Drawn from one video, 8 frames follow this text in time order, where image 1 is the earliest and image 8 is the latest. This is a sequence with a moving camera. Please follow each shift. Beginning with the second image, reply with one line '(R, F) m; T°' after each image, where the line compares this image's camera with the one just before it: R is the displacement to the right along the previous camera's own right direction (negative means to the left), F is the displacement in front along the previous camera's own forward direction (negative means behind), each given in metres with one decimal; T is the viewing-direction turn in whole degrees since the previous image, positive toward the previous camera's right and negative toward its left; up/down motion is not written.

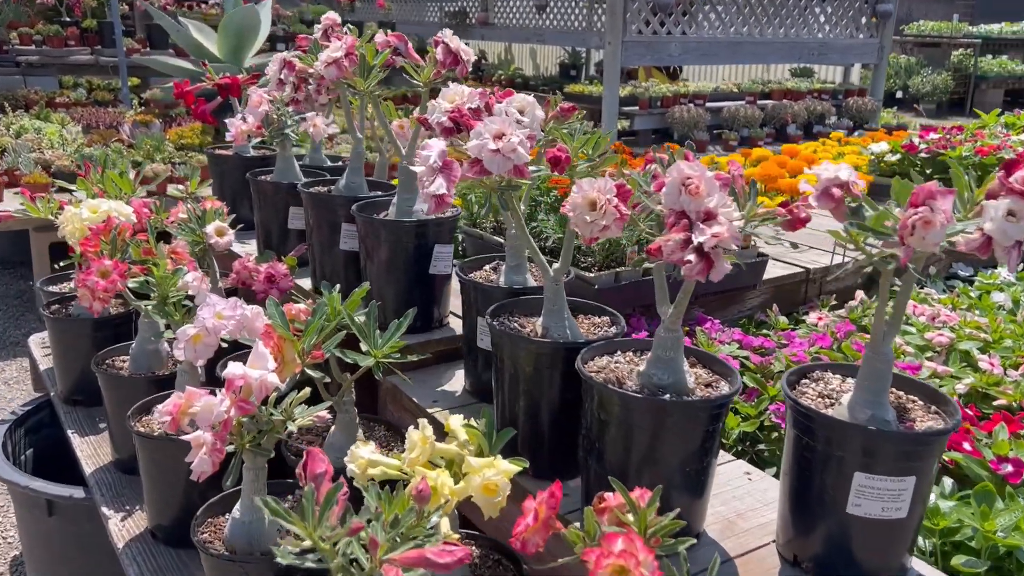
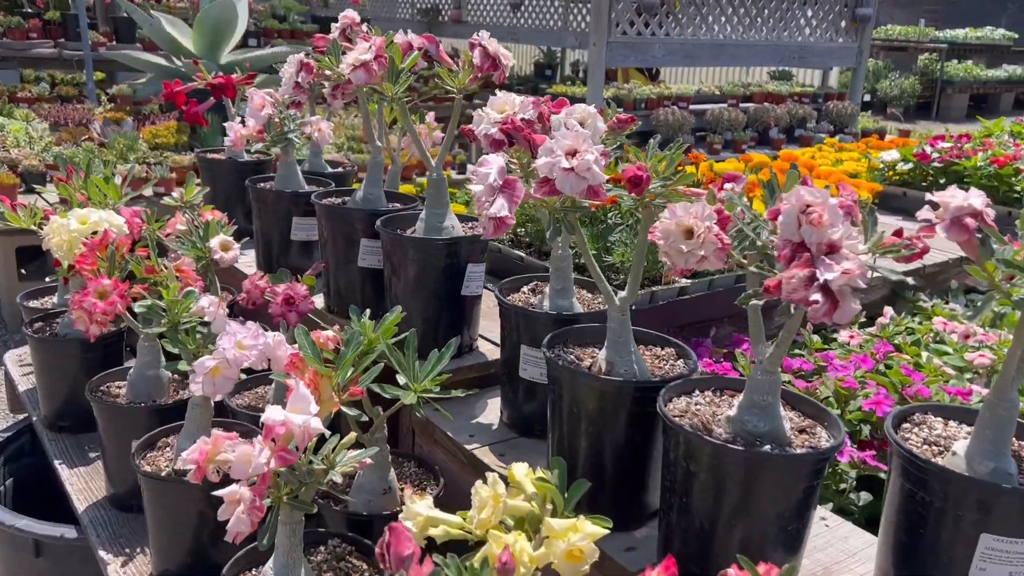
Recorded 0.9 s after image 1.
(-0.2, +0.2) m; +2°
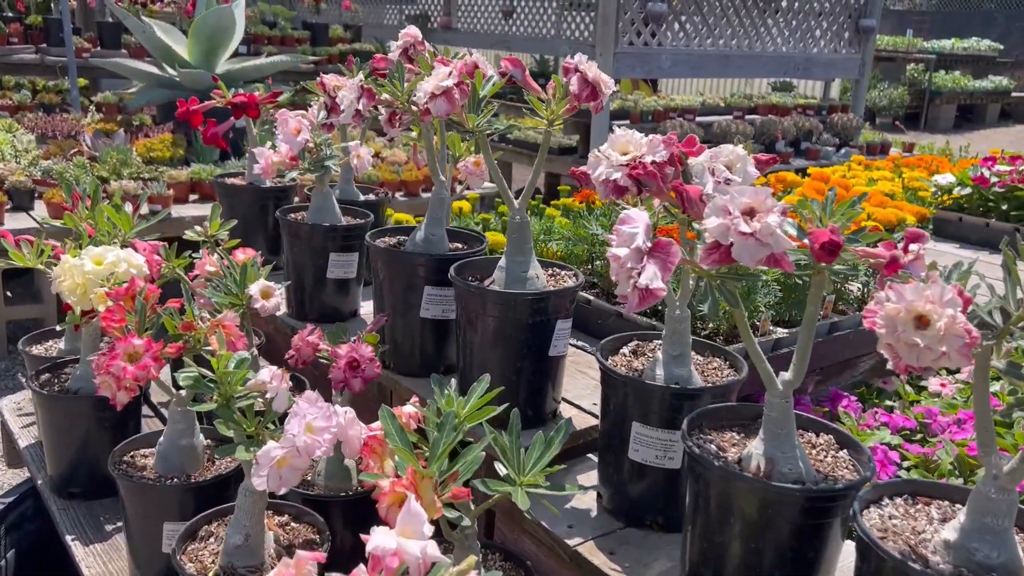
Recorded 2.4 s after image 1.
(-0.2, +0.3) m; +1°
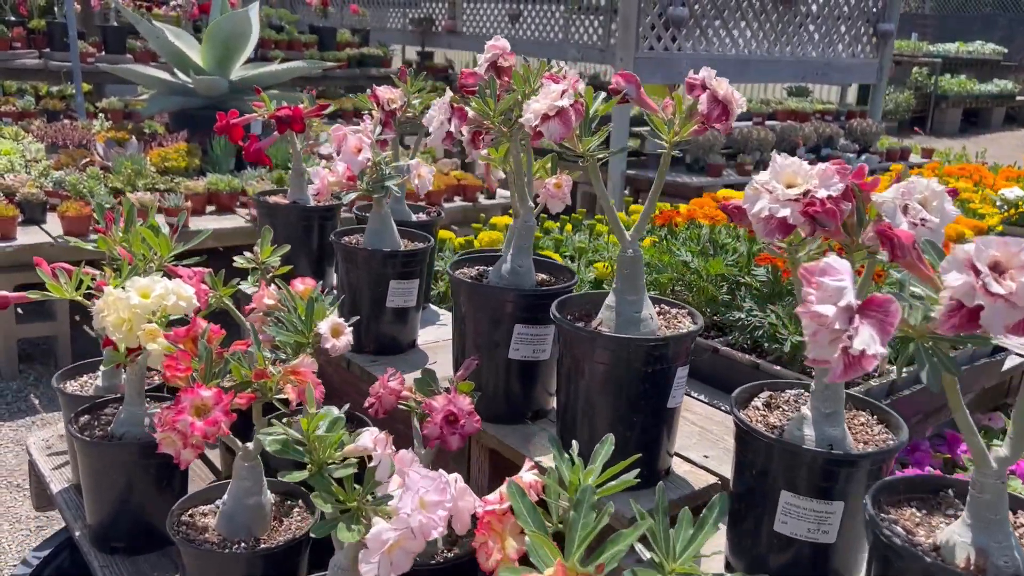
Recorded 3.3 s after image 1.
(-0.2, +0.2) m; 0°
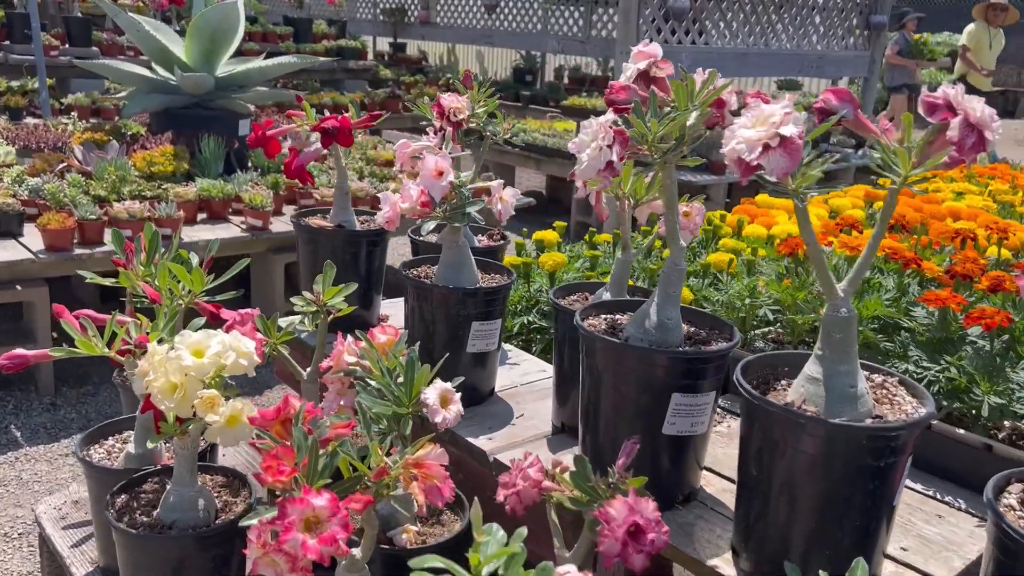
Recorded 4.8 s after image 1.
(-0.3, +0.3) m; +2°
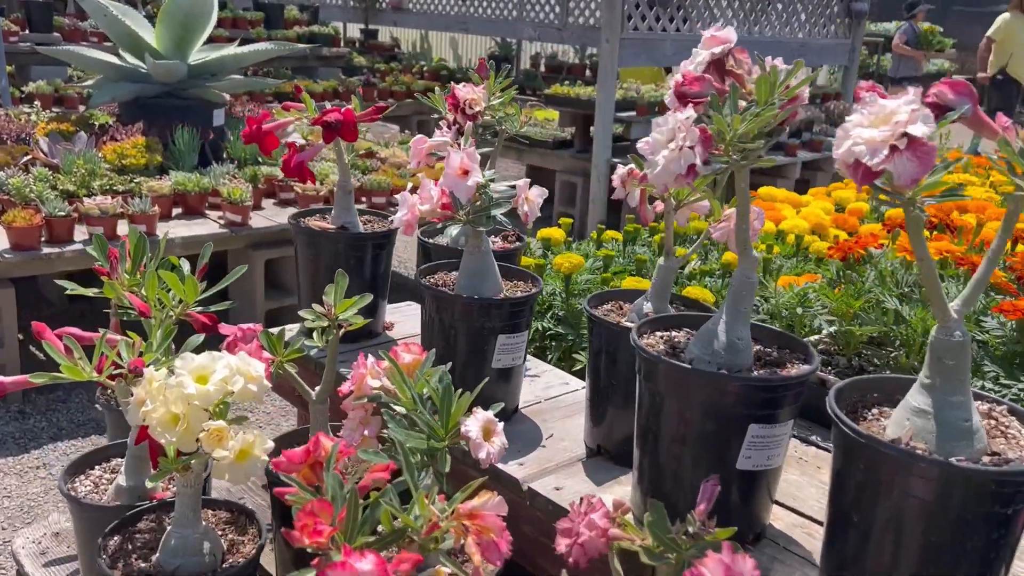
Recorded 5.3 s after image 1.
(-0.1, +0.2) m; +2°
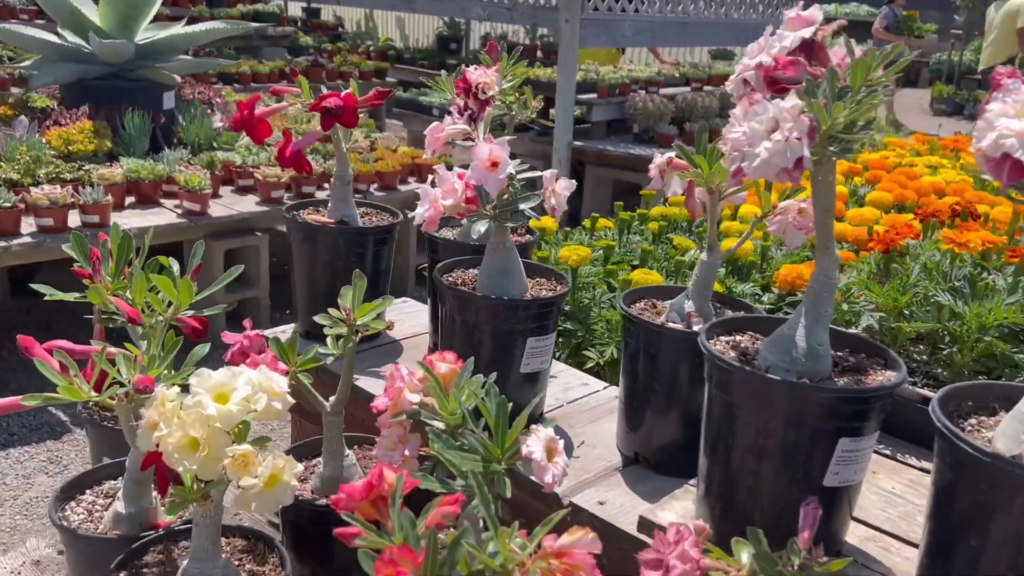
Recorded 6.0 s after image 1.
(-0.2, +0.1) m; +4°
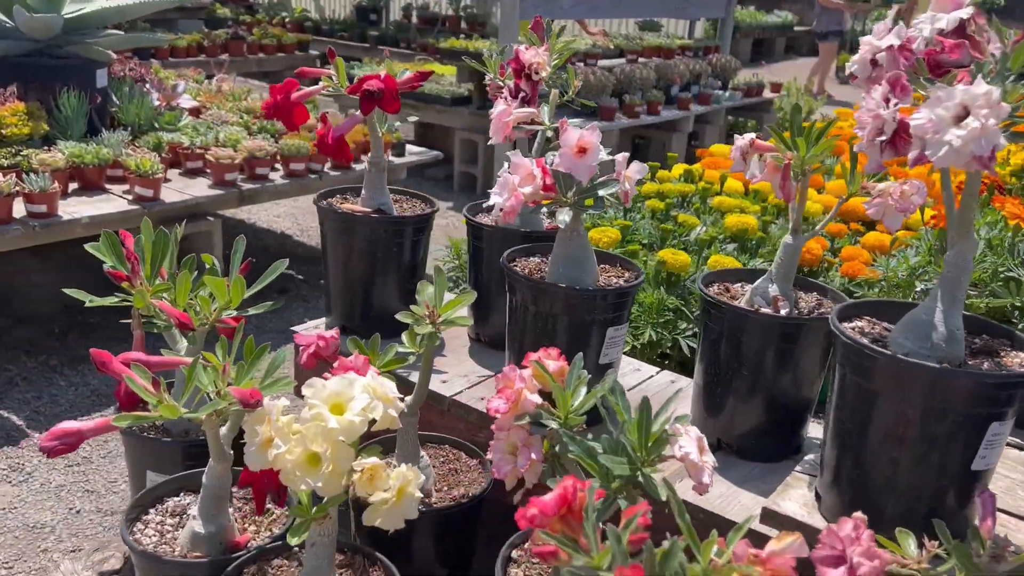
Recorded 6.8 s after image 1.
(-0.3, +0.1) m; +6°
